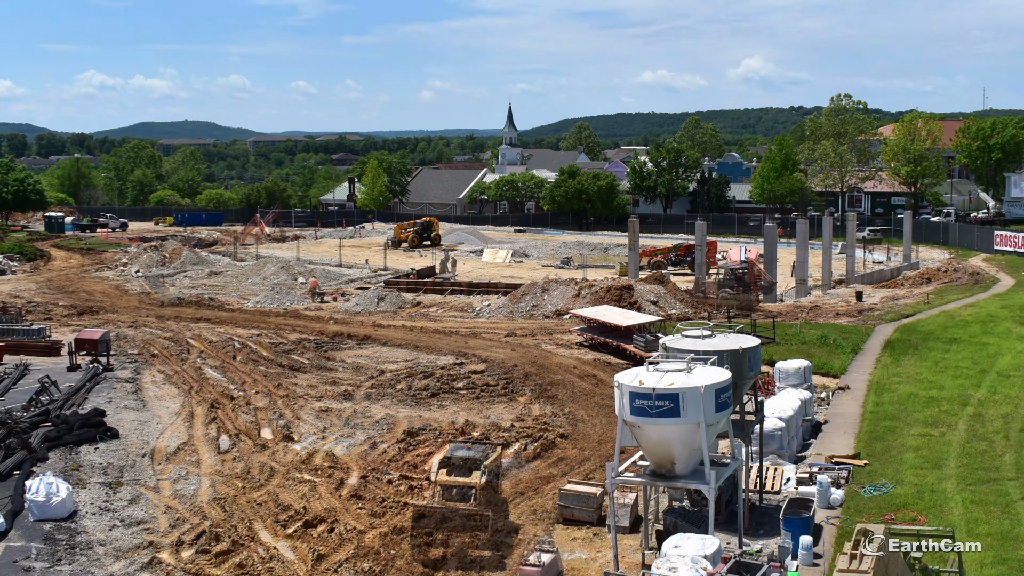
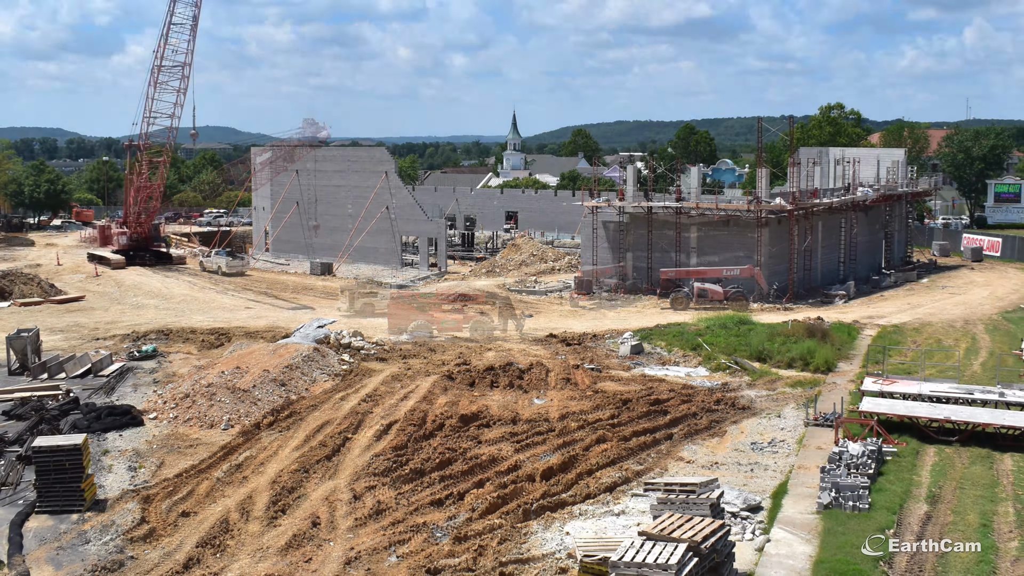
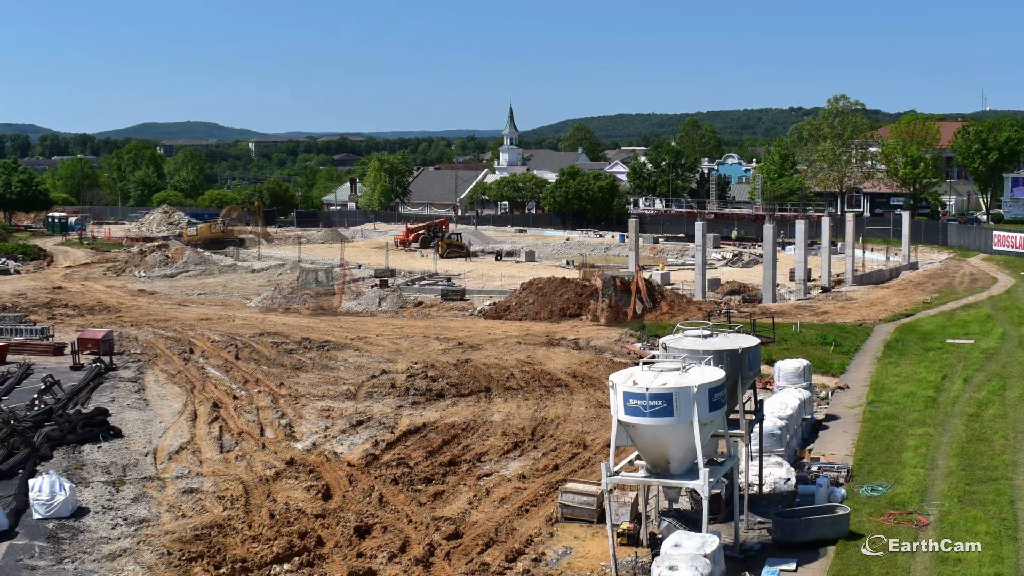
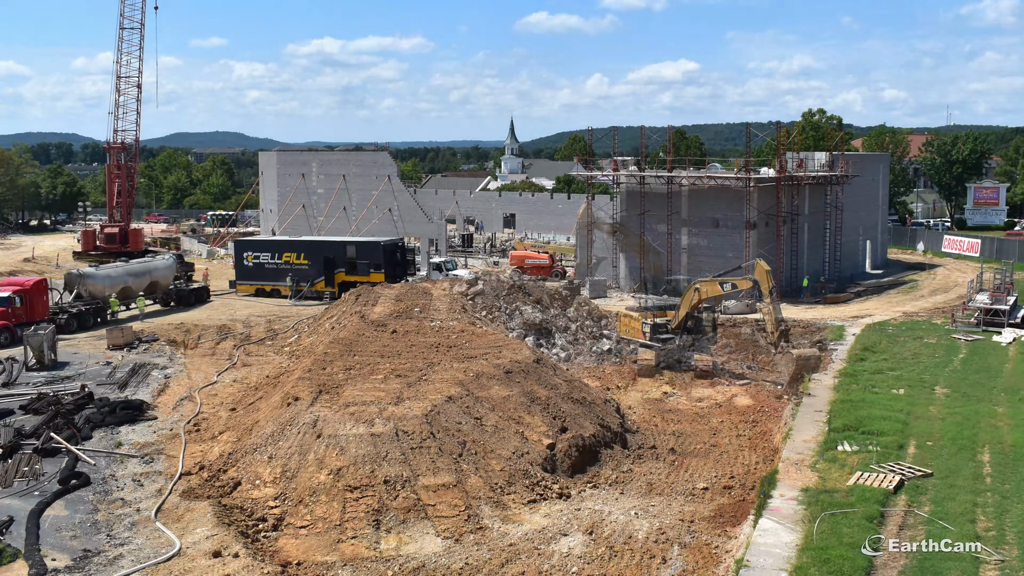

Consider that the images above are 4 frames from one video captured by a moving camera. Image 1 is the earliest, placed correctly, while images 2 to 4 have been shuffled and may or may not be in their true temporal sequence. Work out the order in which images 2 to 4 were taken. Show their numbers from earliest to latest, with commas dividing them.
3, 2, 4
